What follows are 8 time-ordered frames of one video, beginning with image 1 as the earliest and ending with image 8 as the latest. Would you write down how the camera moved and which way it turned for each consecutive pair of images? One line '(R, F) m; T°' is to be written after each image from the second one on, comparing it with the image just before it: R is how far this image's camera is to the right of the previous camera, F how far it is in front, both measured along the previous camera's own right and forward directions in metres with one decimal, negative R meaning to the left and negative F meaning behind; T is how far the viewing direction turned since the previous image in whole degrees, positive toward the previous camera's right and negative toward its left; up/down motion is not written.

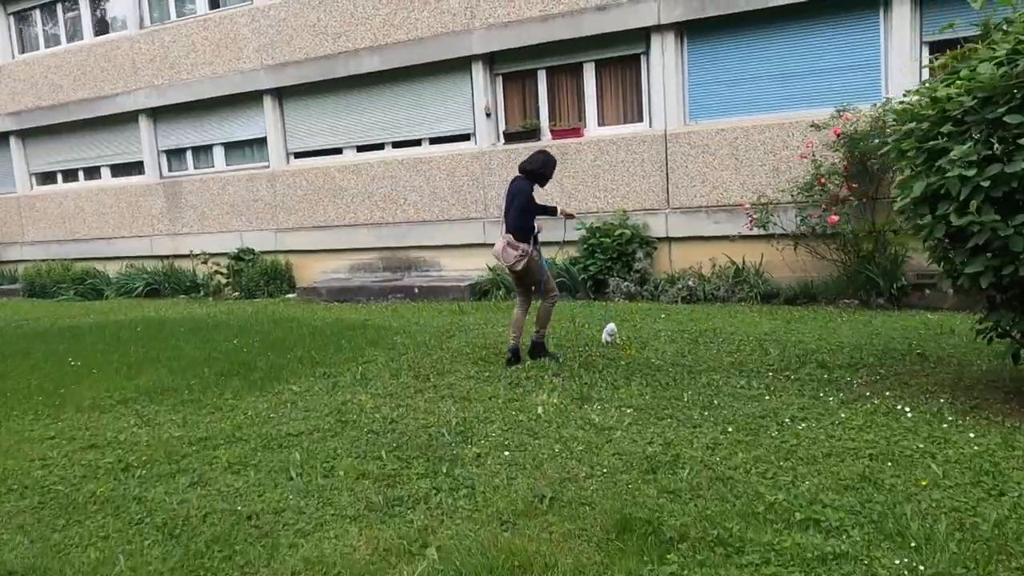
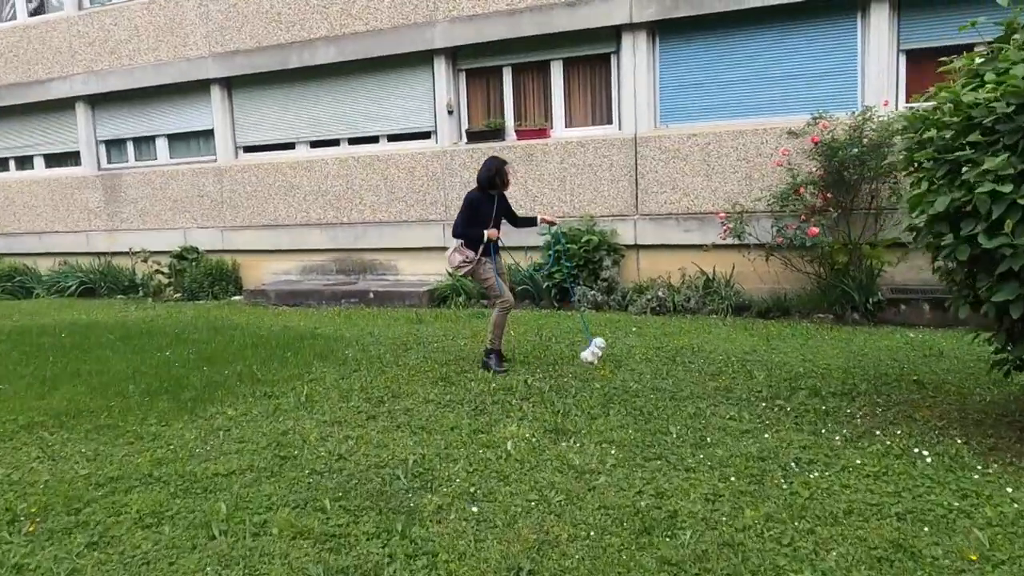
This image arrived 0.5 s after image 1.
(-0.1, +0.5) m; +3°
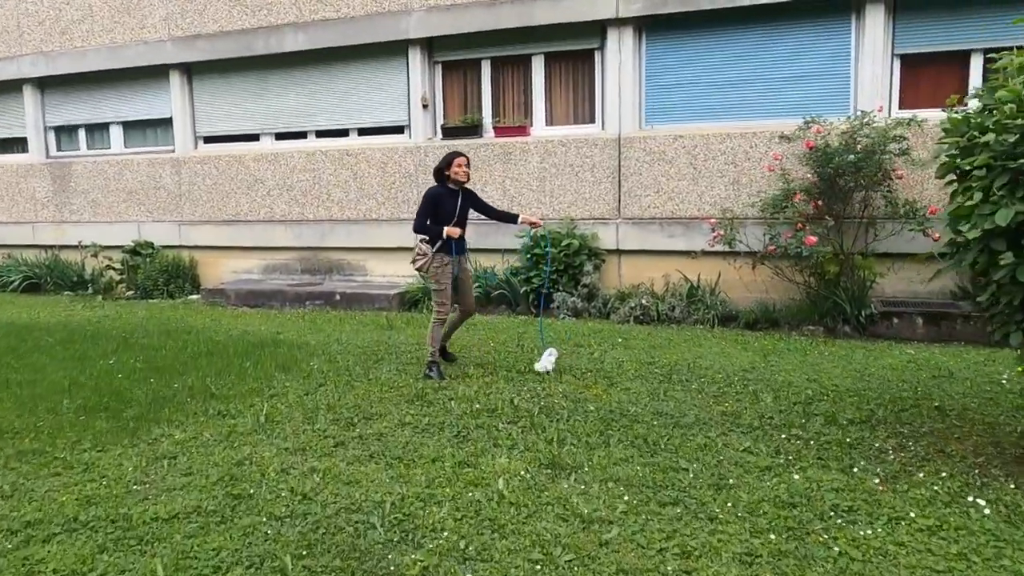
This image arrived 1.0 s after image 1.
(-0.1, +0.5) m; +3°
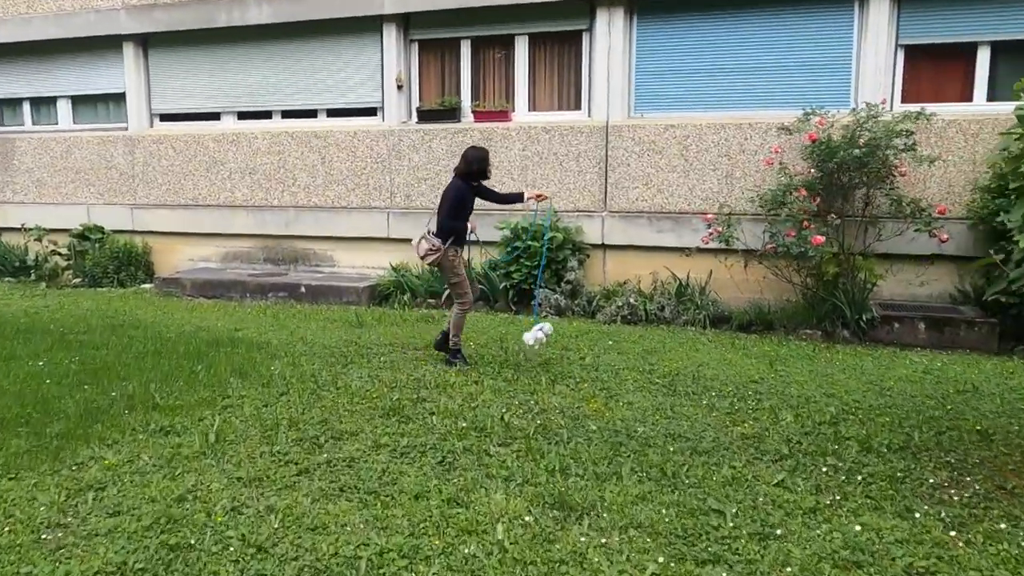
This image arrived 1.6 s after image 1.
(-0.1, +0.6) m; +2°
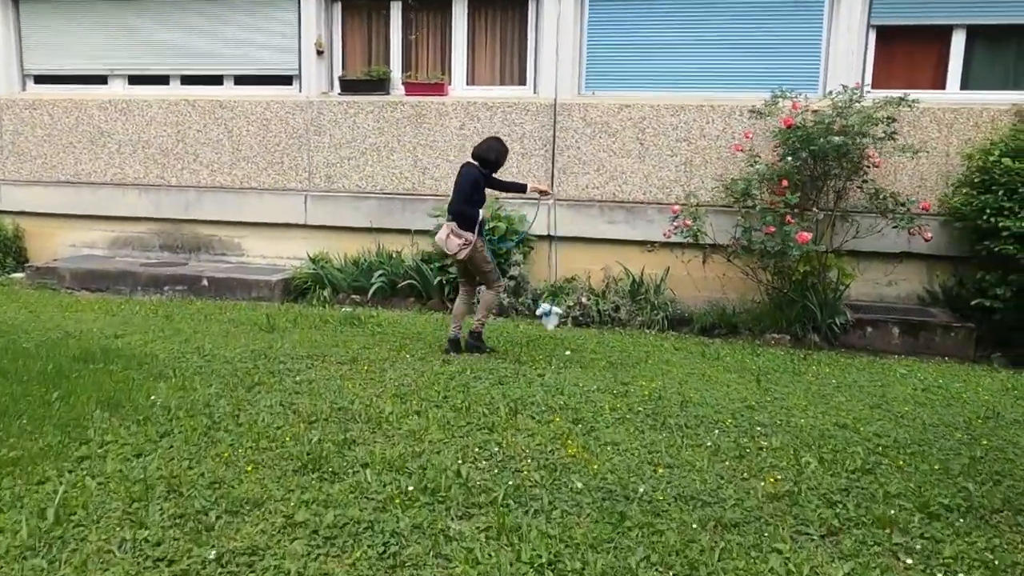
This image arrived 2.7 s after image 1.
(-0.2, +1.0) m; +6°
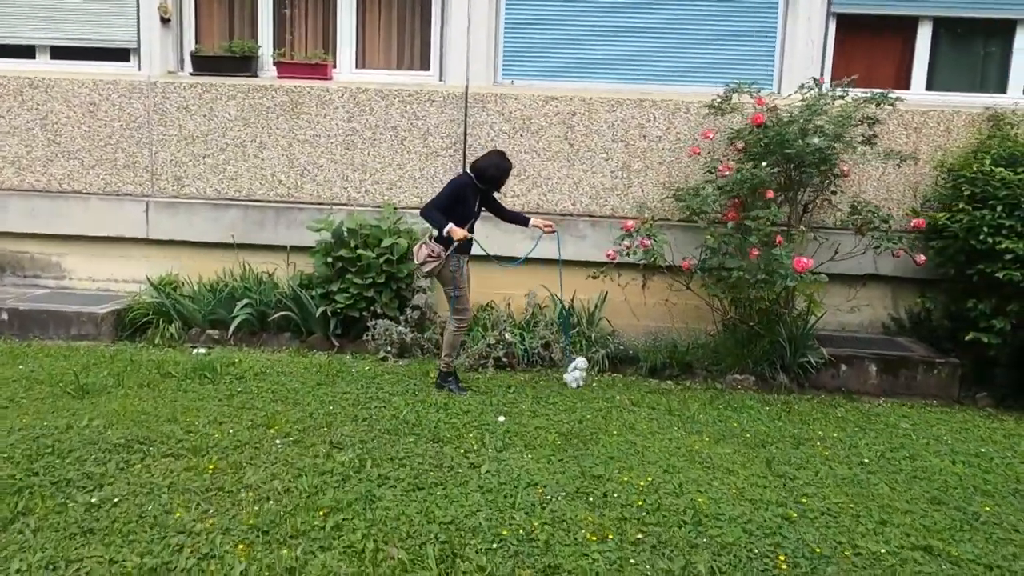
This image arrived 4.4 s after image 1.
(-0.2, +1.5) m; +9°
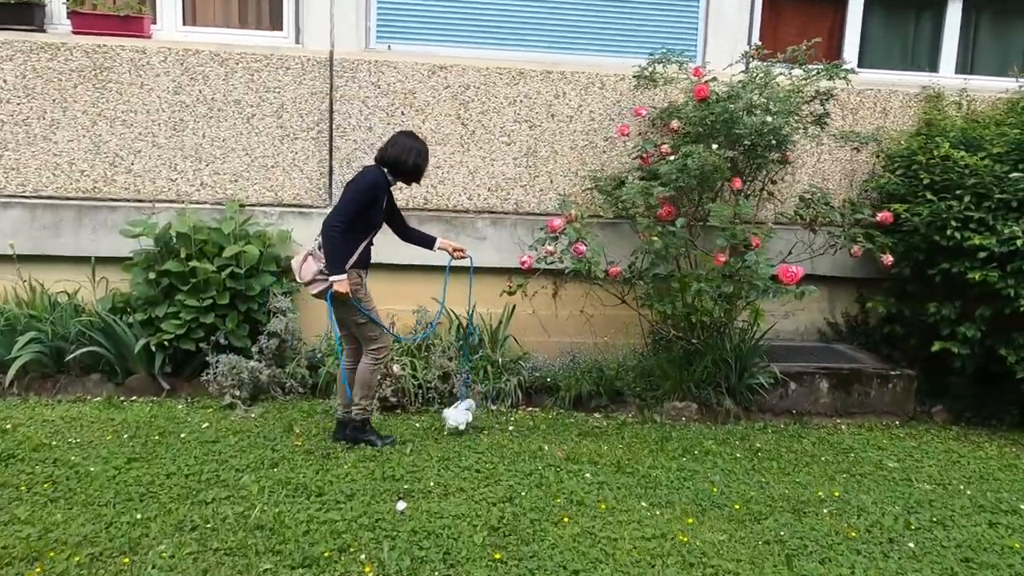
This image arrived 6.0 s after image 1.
(-0.1, +1.2) m; +10°
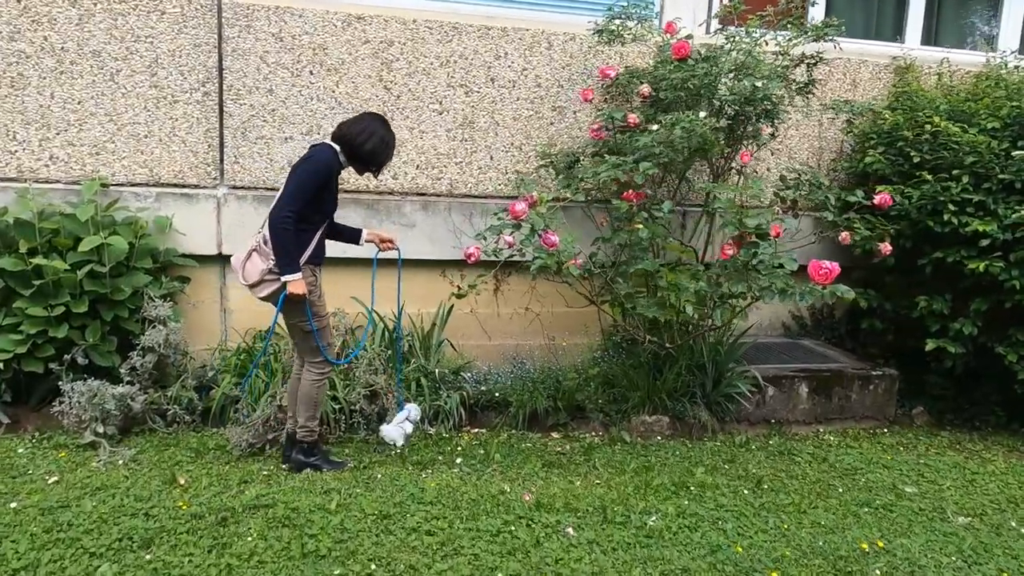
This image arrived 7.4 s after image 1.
(-0.2, +0.8) m; +7°
